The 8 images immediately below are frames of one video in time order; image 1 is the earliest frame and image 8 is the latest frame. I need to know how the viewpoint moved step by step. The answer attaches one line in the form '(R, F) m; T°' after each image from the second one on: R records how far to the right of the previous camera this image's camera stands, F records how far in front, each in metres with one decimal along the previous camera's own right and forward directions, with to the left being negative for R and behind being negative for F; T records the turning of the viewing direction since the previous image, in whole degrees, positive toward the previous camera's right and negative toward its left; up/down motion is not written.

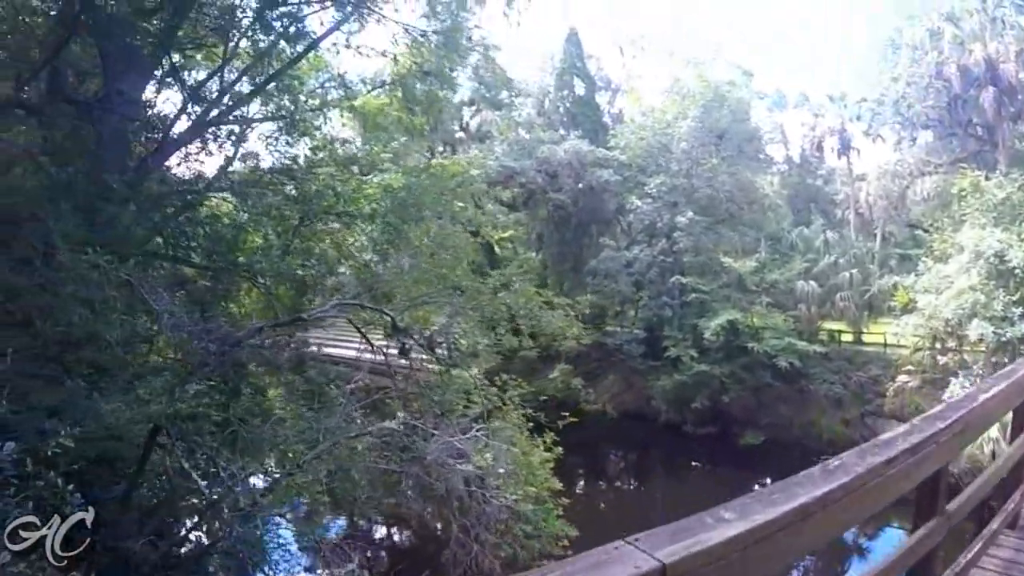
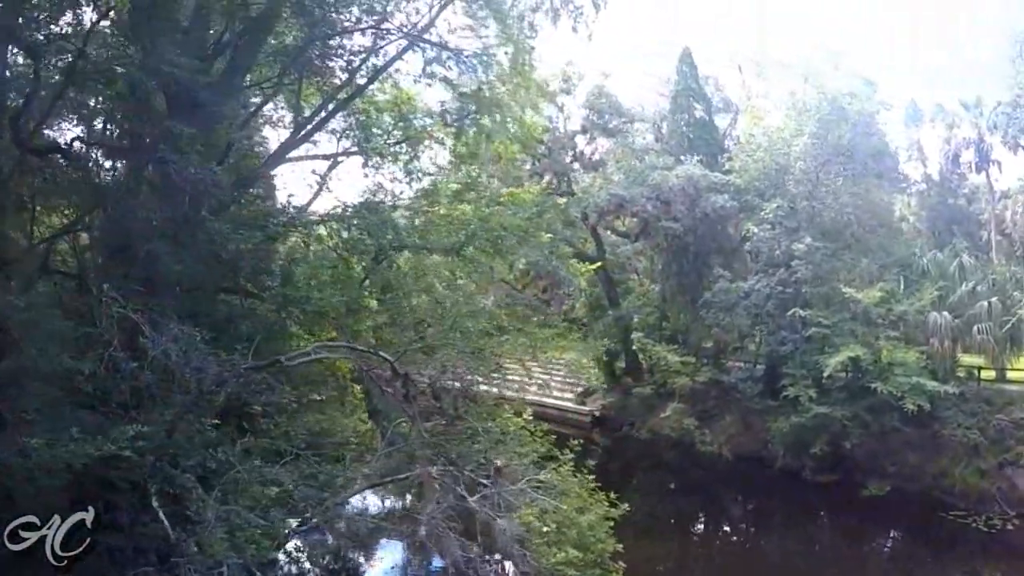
(+0.6, +0.8) m; -8°
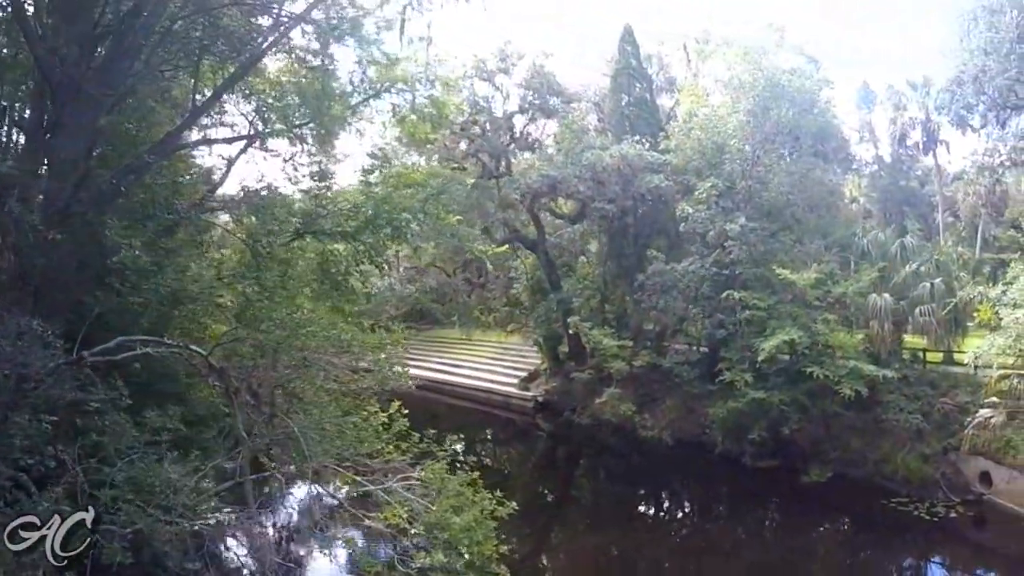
(+0.4, +0.6) m; +2°
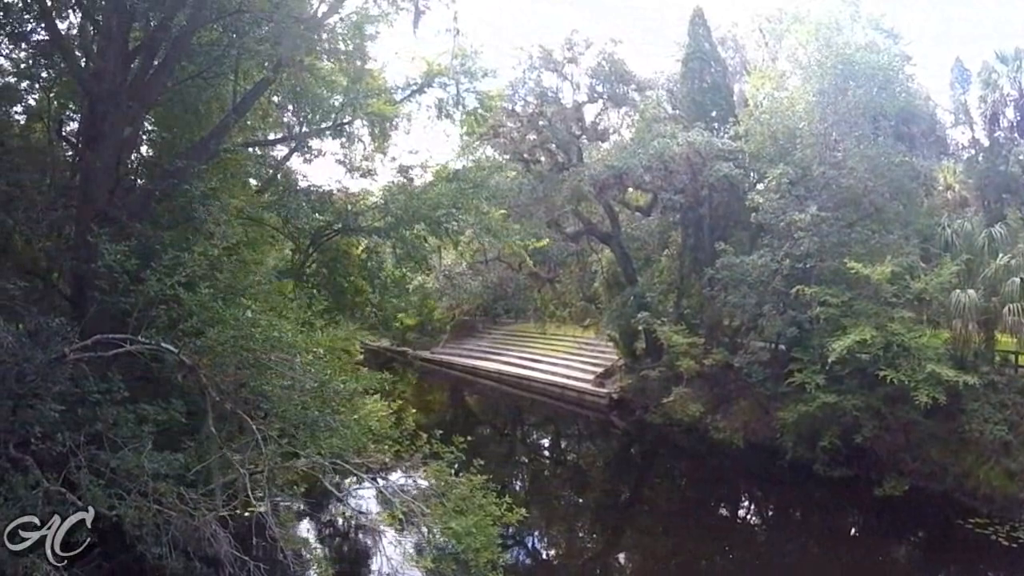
(+0.3, +0.5) m; -5°
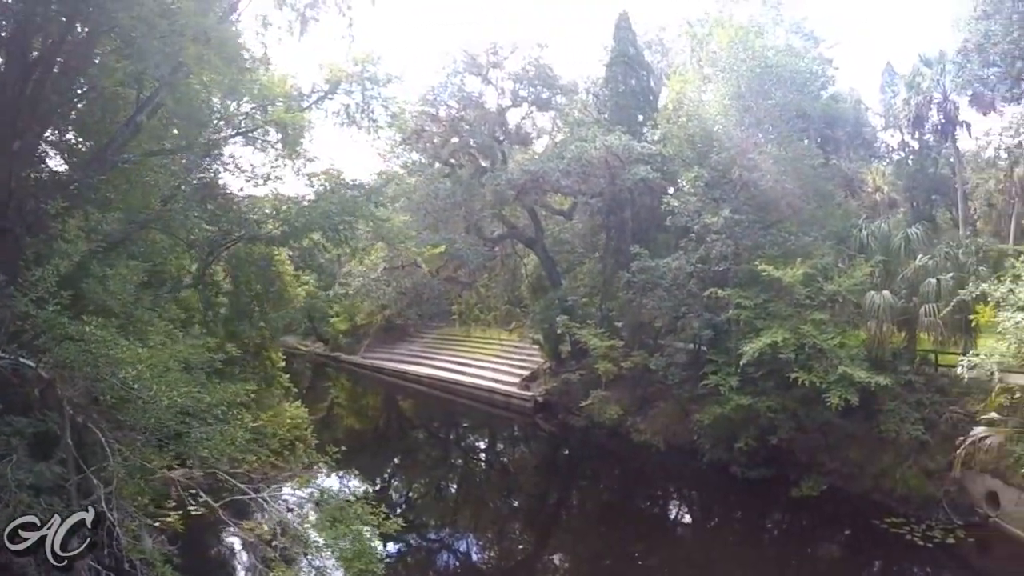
(+0.4, +0.3) m; +3°
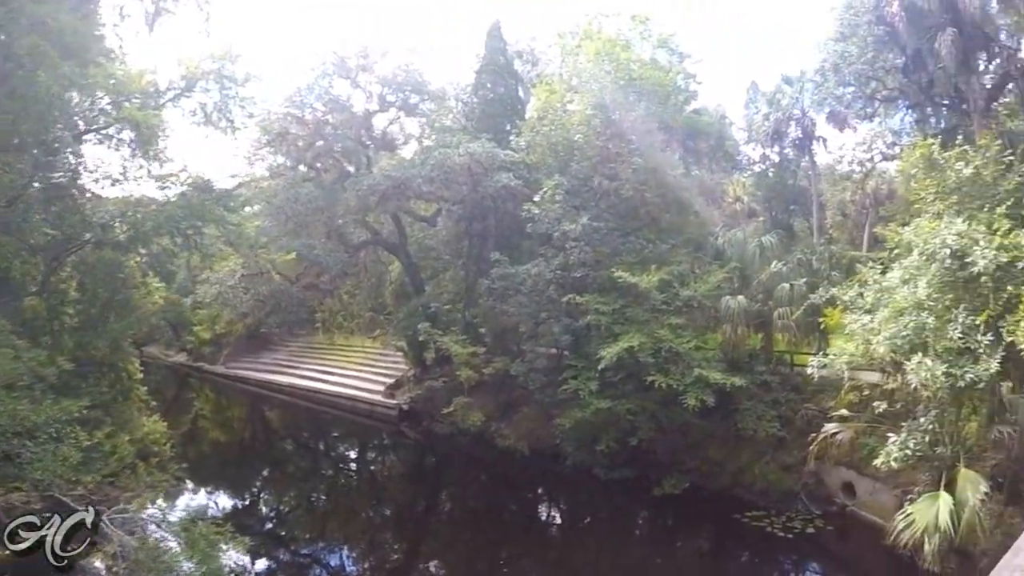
(+0.2, +0.1) m; +7°
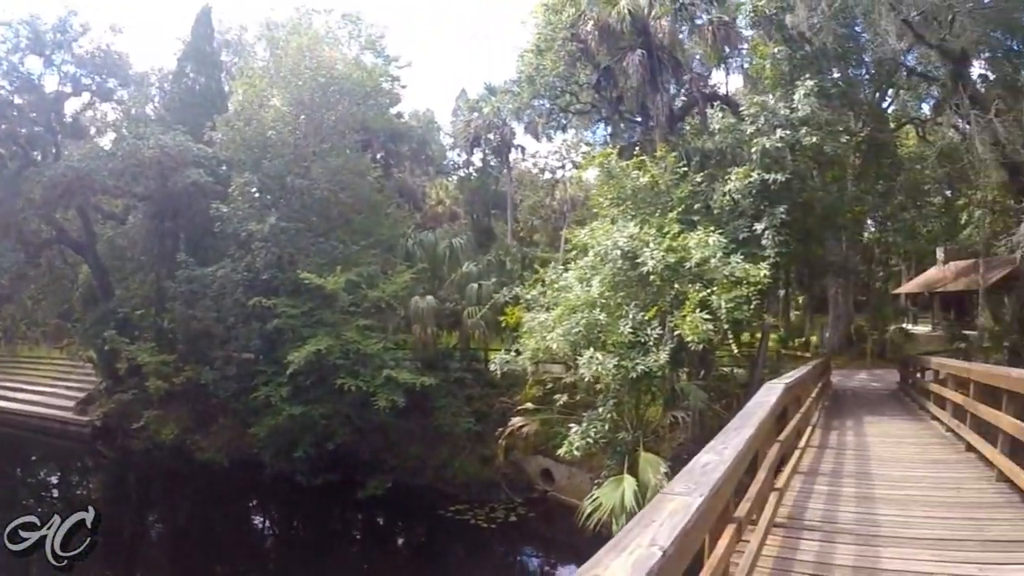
(+0.4, +0.1) m; +14°
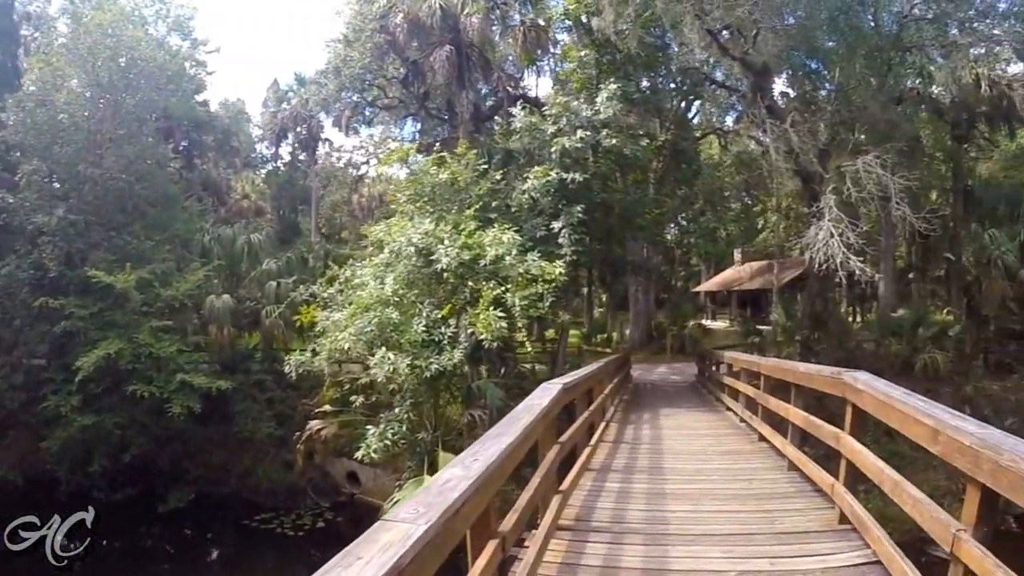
(+0.3, +0.1) m; +9°
